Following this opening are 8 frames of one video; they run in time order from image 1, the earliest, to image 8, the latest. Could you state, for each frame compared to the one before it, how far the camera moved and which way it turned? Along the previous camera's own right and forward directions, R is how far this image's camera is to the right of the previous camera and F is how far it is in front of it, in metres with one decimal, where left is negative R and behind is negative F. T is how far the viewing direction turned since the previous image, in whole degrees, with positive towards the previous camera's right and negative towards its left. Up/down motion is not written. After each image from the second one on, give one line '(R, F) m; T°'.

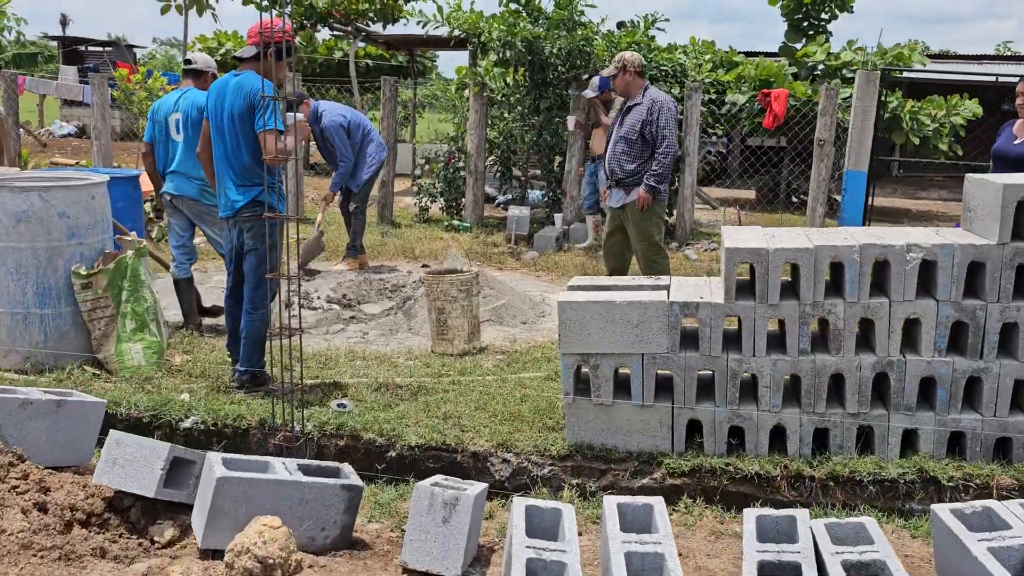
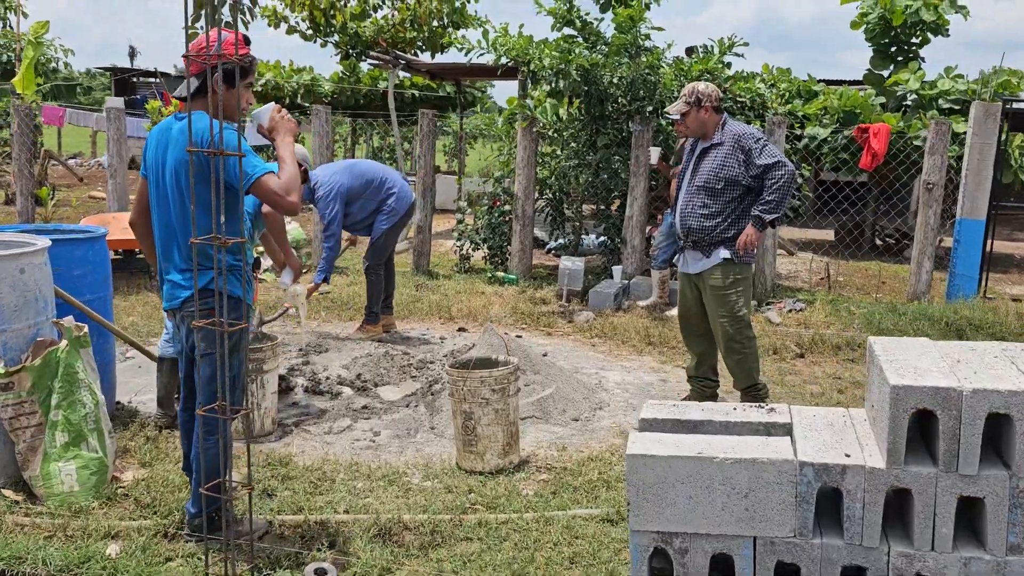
(0.0, +1.2) m; -4°
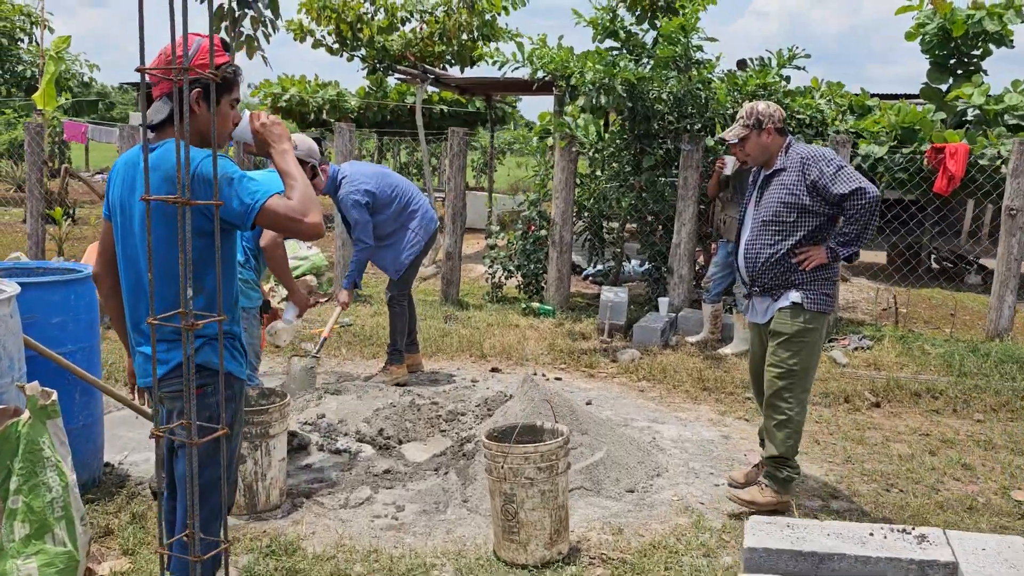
(-0.1, +0.7) m; -2°
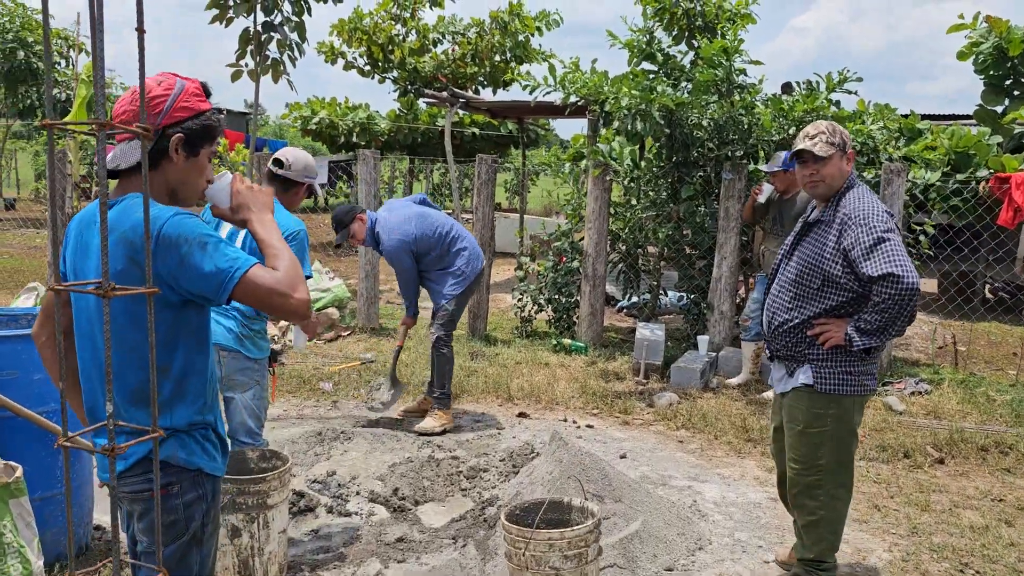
(0.0, +0.4) m; -2°
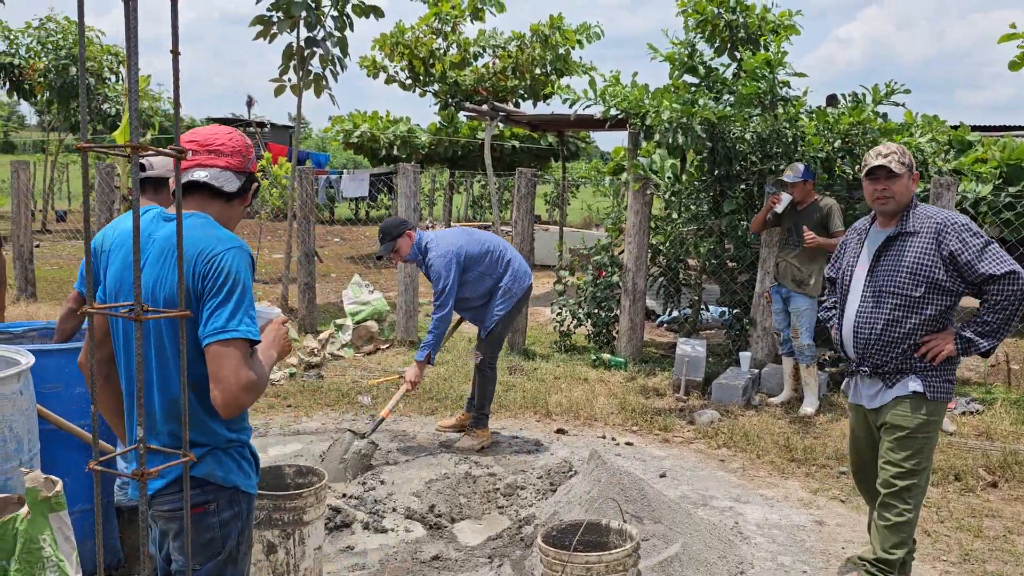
(0.0, 0.0) m; -3°
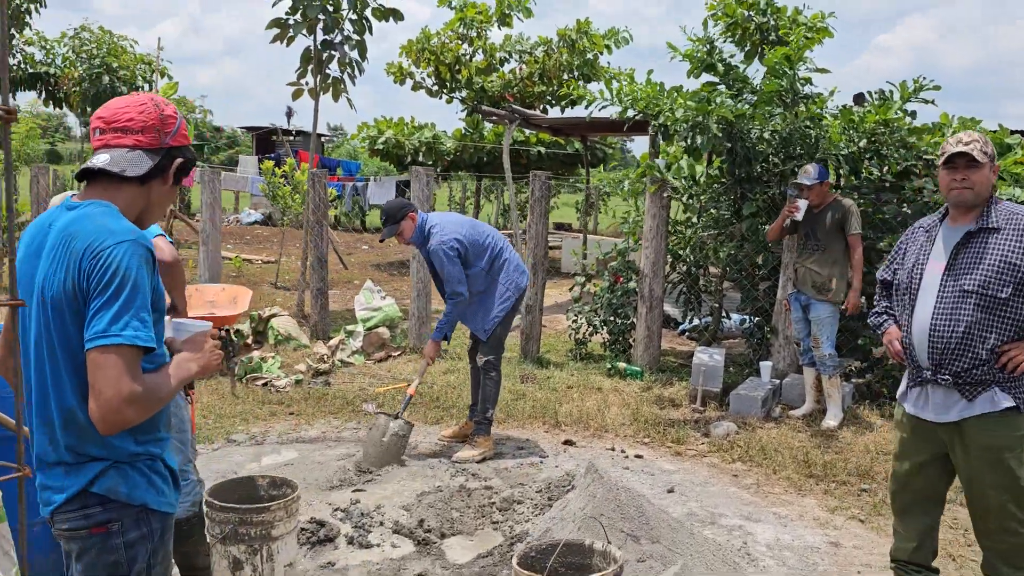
(+0.2, +0.2) m; -2°
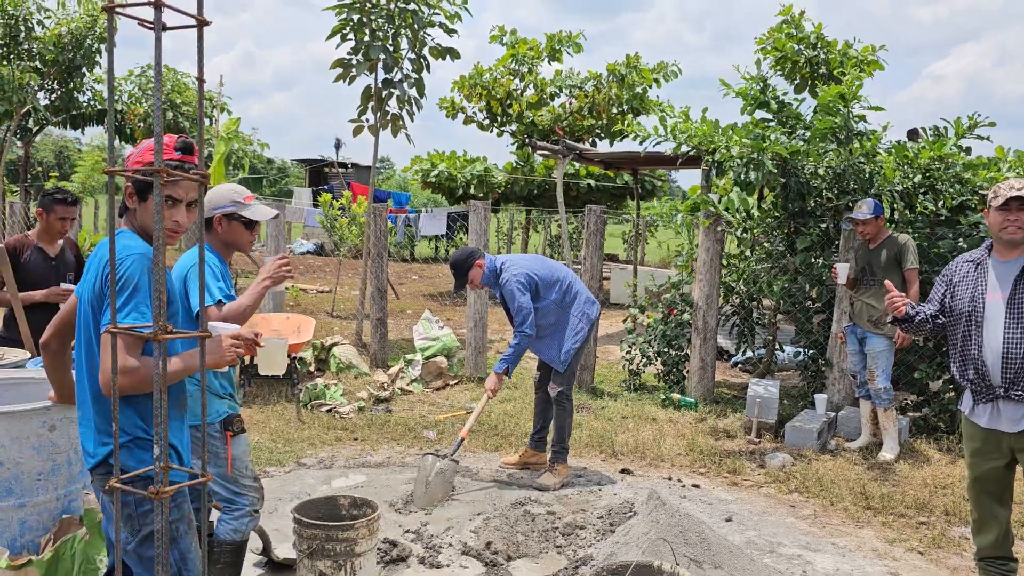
(-0.1, -0.2) m; -3°
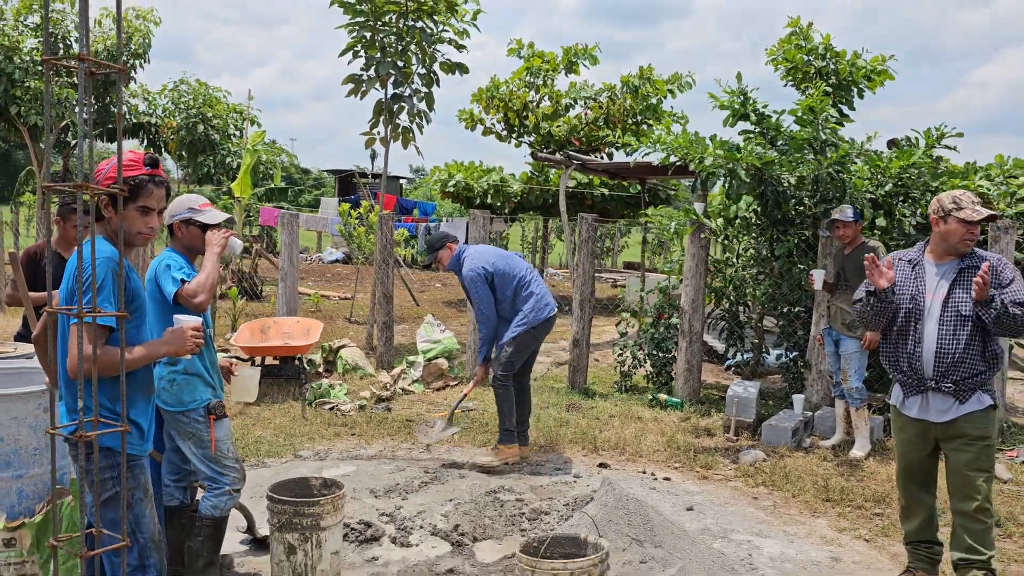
(+0.4, -0.4) m; -2°
